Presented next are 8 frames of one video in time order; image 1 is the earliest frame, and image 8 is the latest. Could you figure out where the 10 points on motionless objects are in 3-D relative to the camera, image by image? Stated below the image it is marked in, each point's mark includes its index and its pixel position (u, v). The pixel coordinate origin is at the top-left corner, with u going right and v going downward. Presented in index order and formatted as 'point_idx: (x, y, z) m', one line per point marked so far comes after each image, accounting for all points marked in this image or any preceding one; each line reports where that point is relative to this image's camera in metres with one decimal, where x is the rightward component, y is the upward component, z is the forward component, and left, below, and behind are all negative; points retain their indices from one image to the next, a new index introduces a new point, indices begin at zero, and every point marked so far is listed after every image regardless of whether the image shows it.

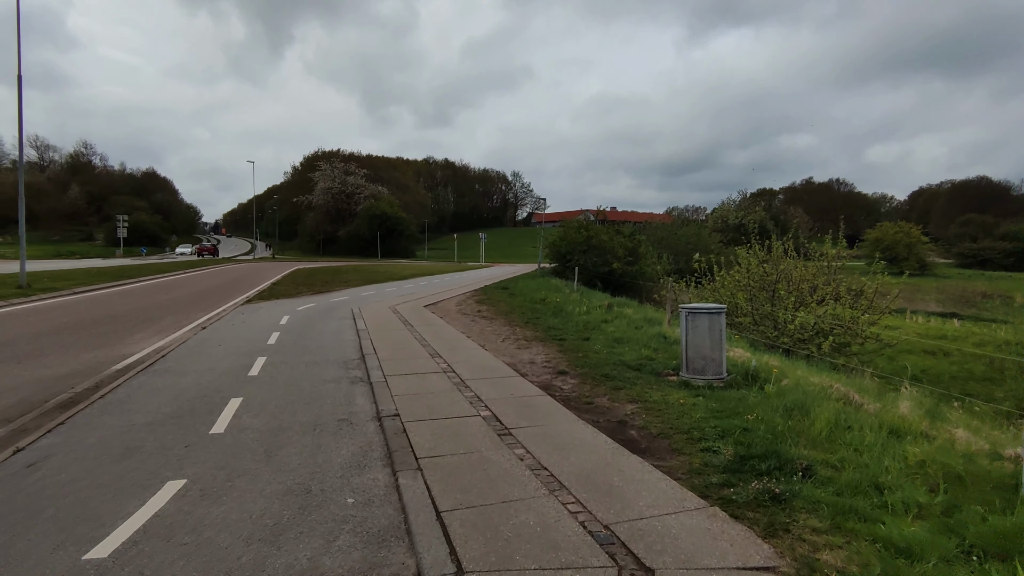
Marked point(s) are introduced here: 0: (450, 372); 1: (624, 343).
0: (-0.9, -1.2, +7.7) m
1: (+2.0, -1.0, +10.2) m
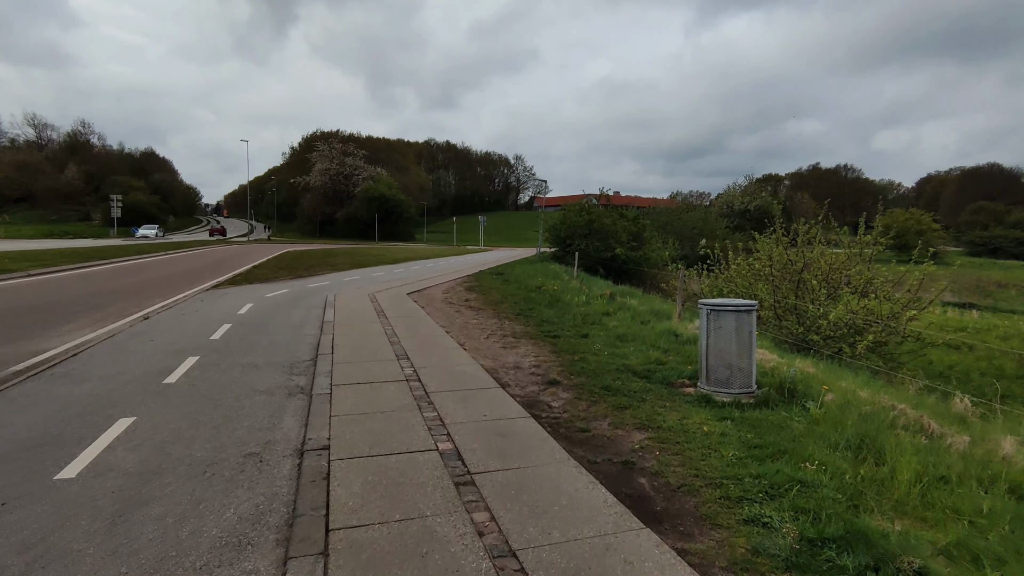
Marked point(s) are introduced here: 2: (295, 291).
0: (-1.1, -1.0, +6.2) m
1: (+1.8, -0.8, +8.7) m
2: (-5.8, -0.1, +15.2) m
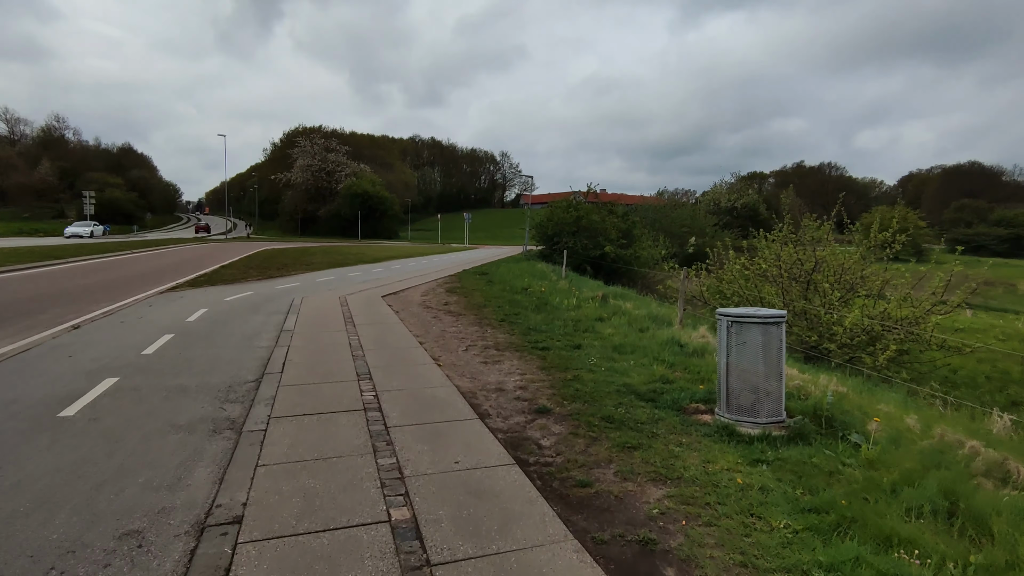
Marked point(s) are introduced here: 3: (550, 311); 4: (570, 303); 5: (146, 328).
0: (-1.3, -1.1, +5.1) m
1: (+1.5, -0.9, +7.7) m
2: (-6.2, -0.1, +14.0) m
3: (+0.7, -0.5, +11.1) m
4: (+1.2, -0.3, +12.2) m
5: (-6.0, -0.6, +9.2) m
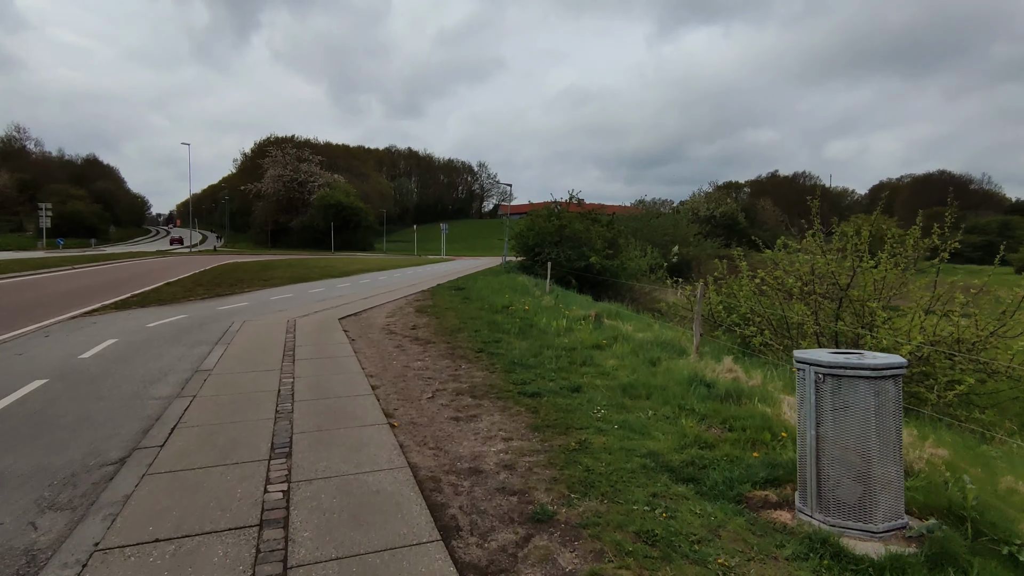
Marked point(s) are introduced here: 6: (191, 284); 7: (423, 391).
0: (-1.4, -1.4, +3.2) m
1: (+1.3, -1.2, +5.9) m
2: (-6.7, -0.6, +11.9) m
3: (+0.4, -0.8, +9.3) m
4: (+0.9, -0.7, +10.4) m
5: (-6.2, -1.0, +7.2) m
6: (-10.7, +0.1, +18.8) m
7: (-1.0, -1.1, +6.2) m
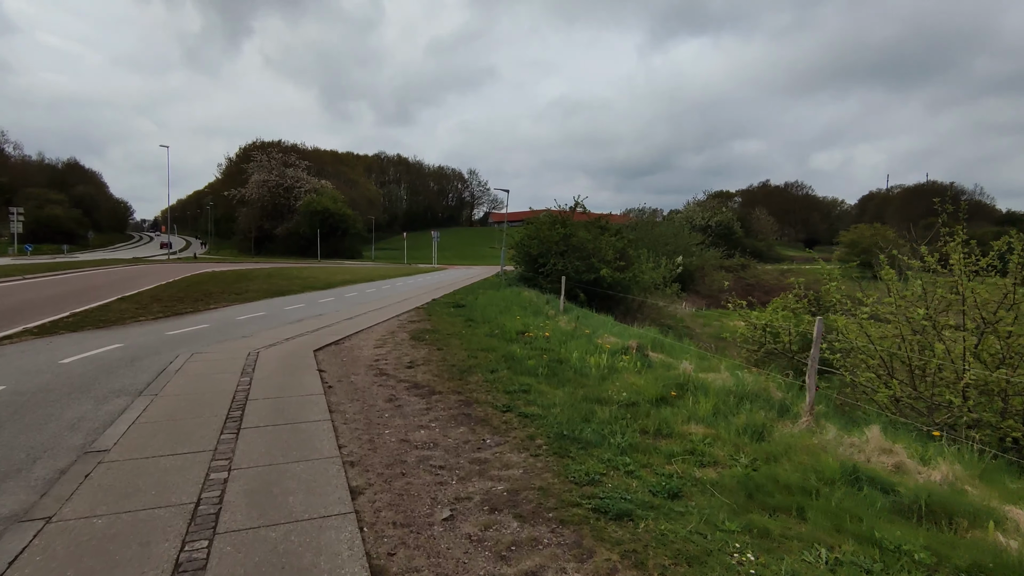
0: (-0.9, -1.6, +0.8) m
1: (+1.8, -1.5, +3.6) m
2: (-6.3, -1.0, +9.5) m
3: (+0.8, -1.2, +6.9) m
4: (+1.2, -1.1, +8.1) m
5: (-5.8, -1.3, +4.7) m
6: (-10.5, -0.3, +16.2) m
7: (-0.5, -1.4, +3.9) m
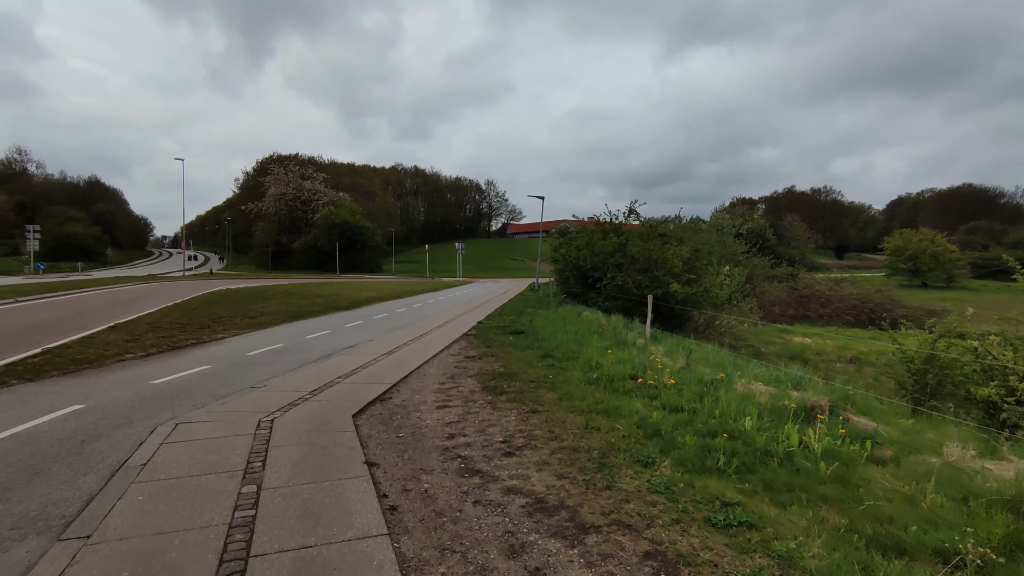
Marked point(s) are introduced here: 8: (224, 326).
0: (+0.4, -1.8, -2.1) m
1: (+3.1, -1.7, +0.6) m
2: (-4.9, -1.4, +6.7) m
3: (+2.2, -1.5, +4.0) m
4: (+2.6, -1.4, +5.1) m
5: (-4.5, -1.7, +1.9) m
6: (-8.8, -1.0, +13.6) m
7: (+0.8, -1.7, +0.9) m
8: (-7.7, -1.0, +15.0) m
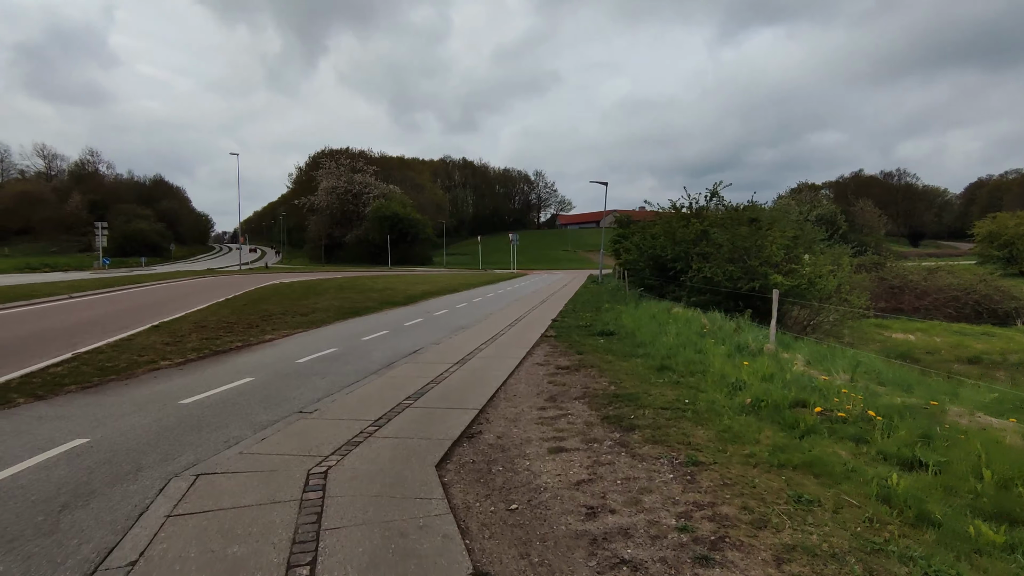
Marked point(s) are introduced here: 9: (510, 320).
0: (+0.8, -1.9, -4.1) m
1: (+3.8, -1.8, -1.6) m
2: (-3.7, -1.4, +5.1) m
3: (+3.1, -1.5, +1.8) m
4: (+3.7, -1.4, +2.9) m
5: (-3.7, -1.7, +0.3) m
6: (-7.0, -0.9, +12.3) m
7: (+1.5, -1.7, -1.1) m
8: (-5.8, -0.9, +13.6) m
9: (-0.2, -0.8, +14.7) m
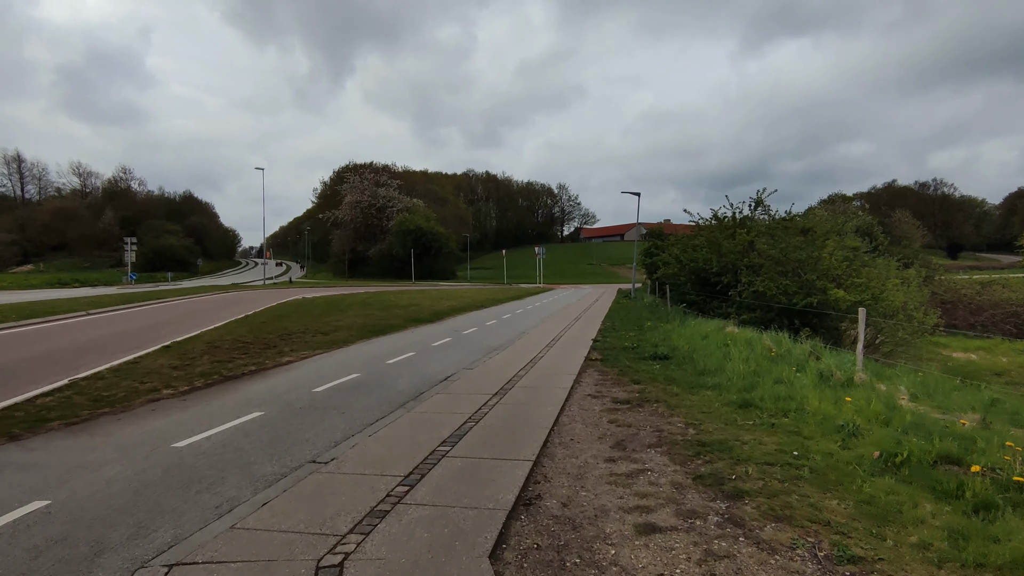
0: (+1.0, -1.9, -5.3) m
1: (+4.0, -1.8, -3.0) m
2: (-3.2, -1.6, +4.0) m
3: (+3.5, -1.6, +0.5) m
4: (+4.1, -1.5, +1.6) m
5: (-3.4, -1.8, -0.7) m
6: (-6.3, -1.2, +11.4) m
7: (+1.7, -1.8, -2.4) m
8: (-4.9, -1.2, +12.6) m
9: (+0.7, -1.2, +13.5) m
